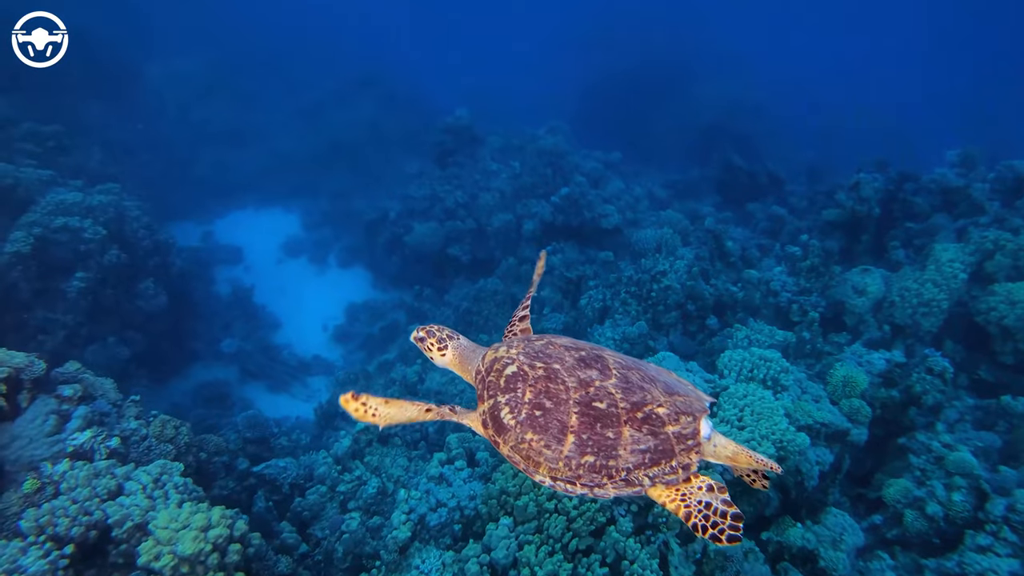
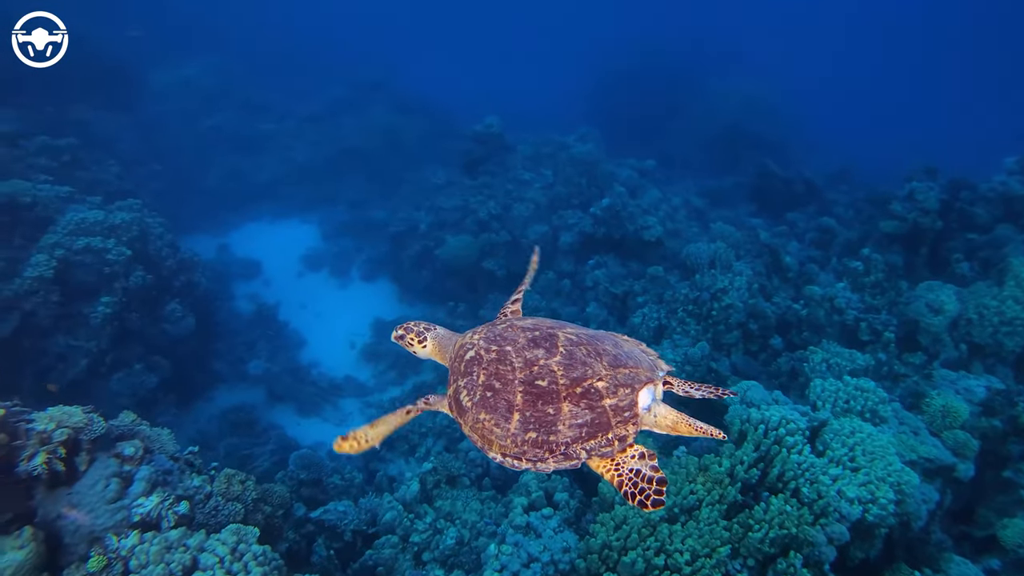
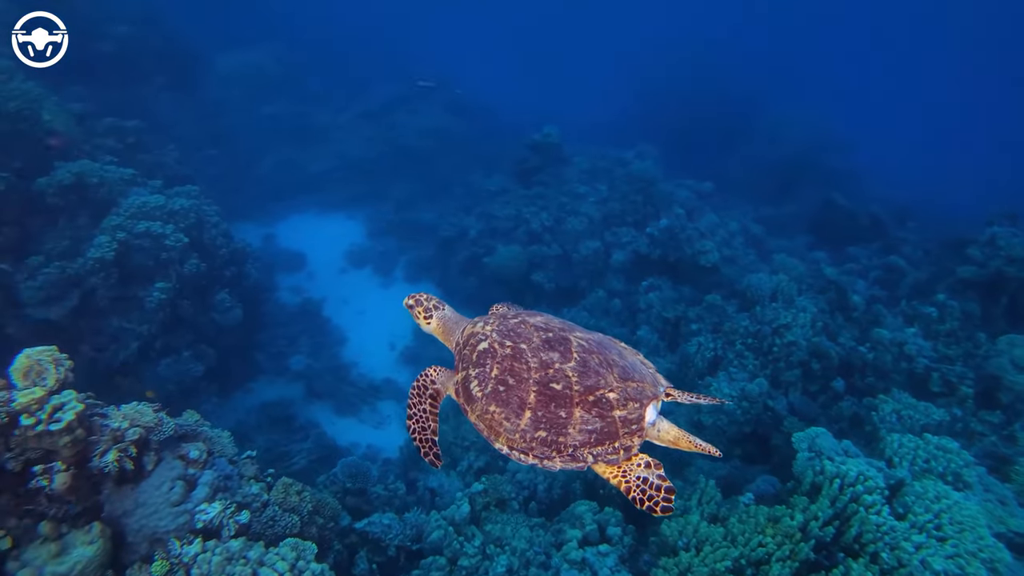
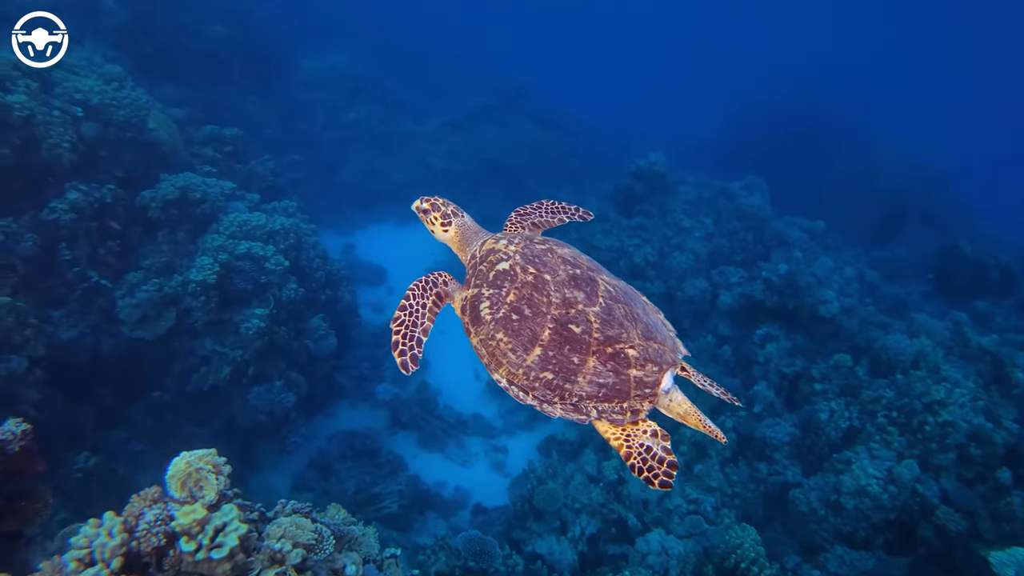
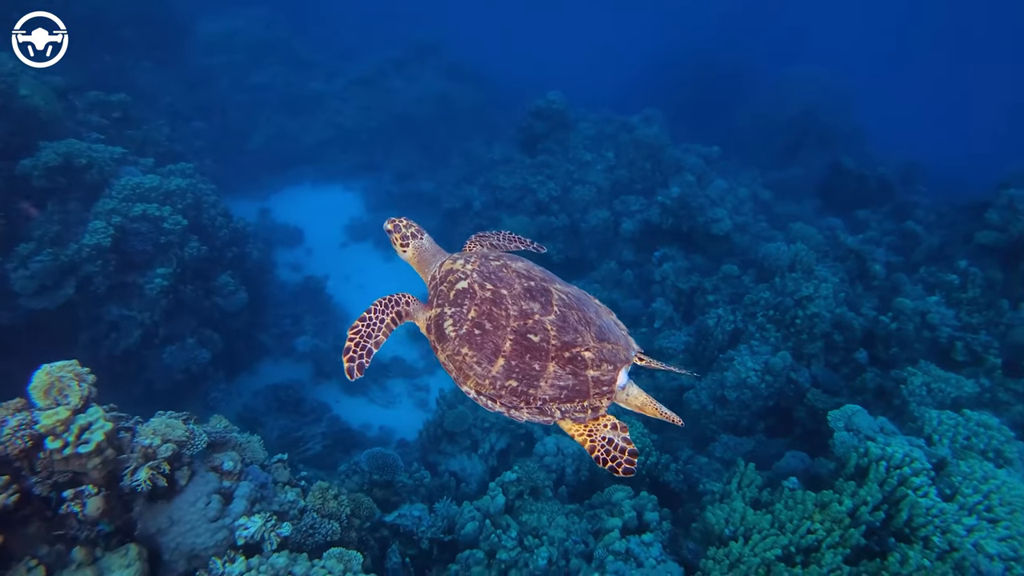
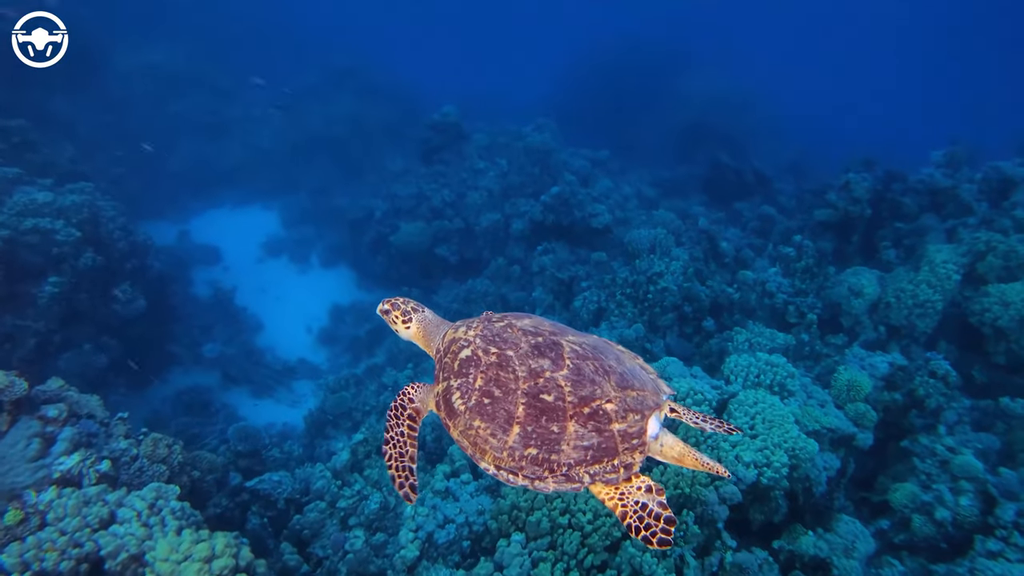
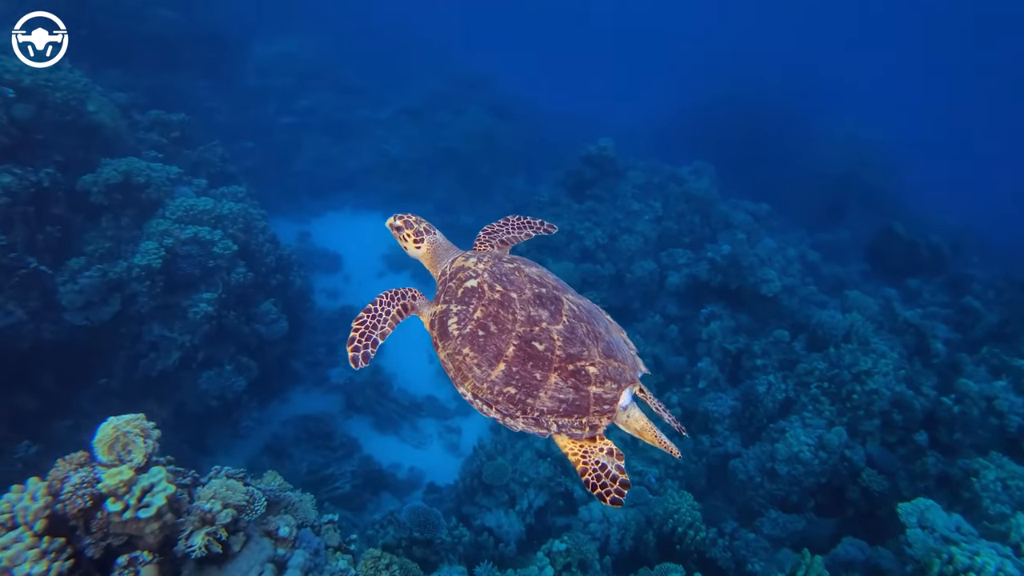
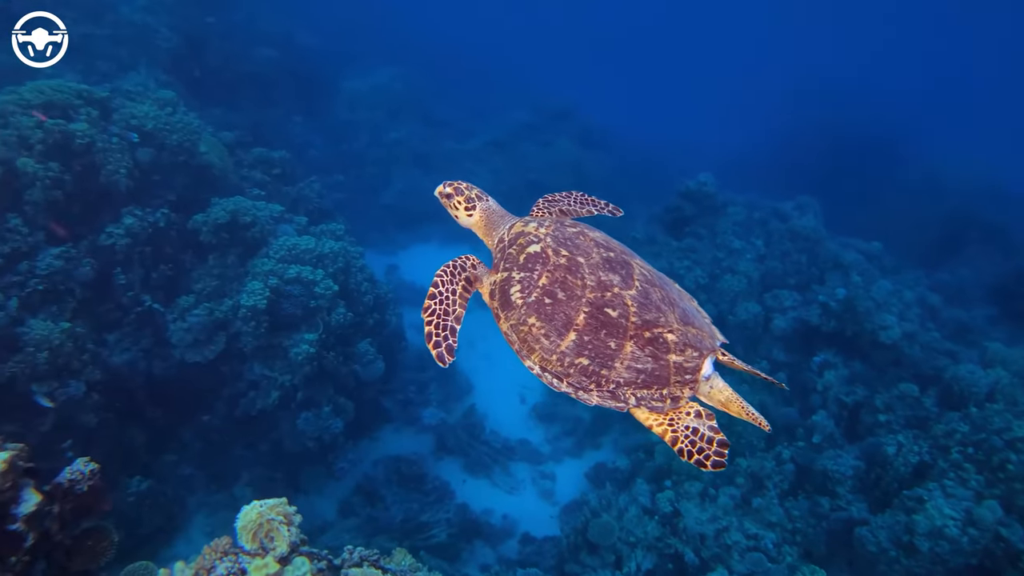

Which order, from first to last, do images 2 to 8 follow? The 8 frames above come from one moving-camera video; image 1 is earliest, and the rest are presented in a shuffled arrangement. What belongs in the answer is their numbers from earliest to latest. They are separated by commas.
6, 2, 3, 5, 7, 4, 8
